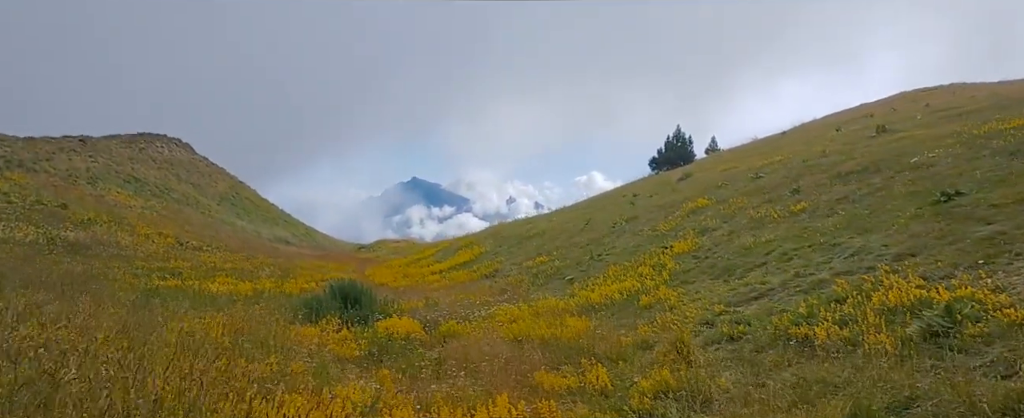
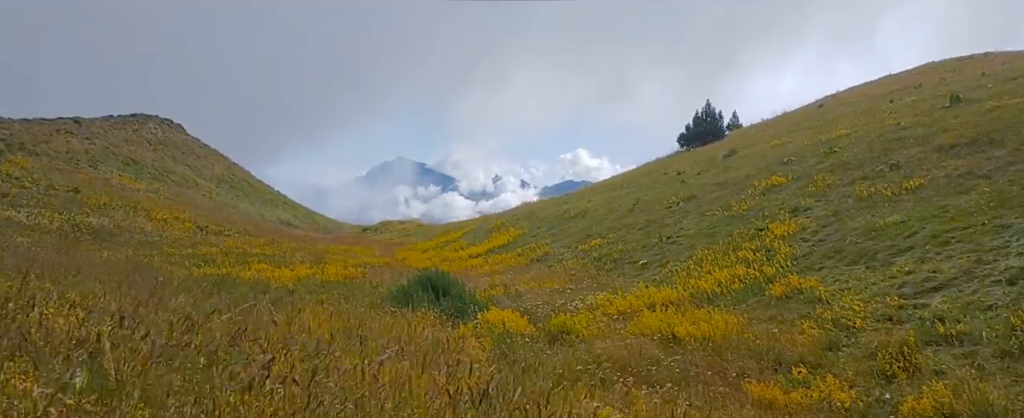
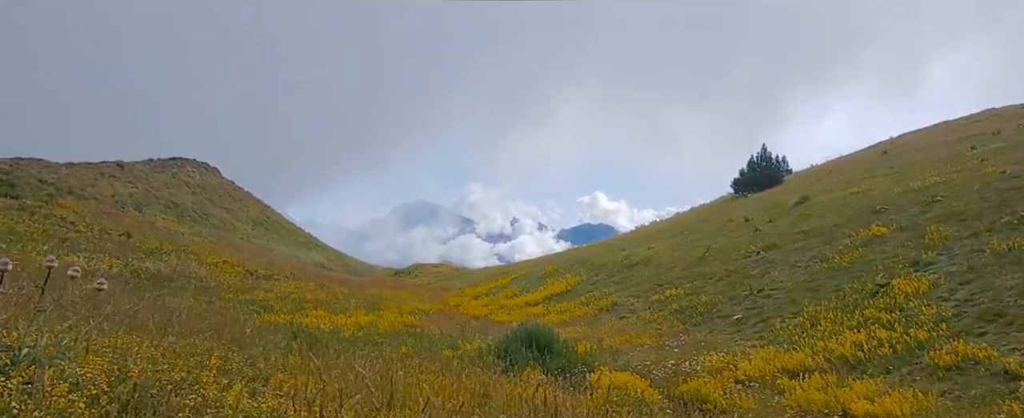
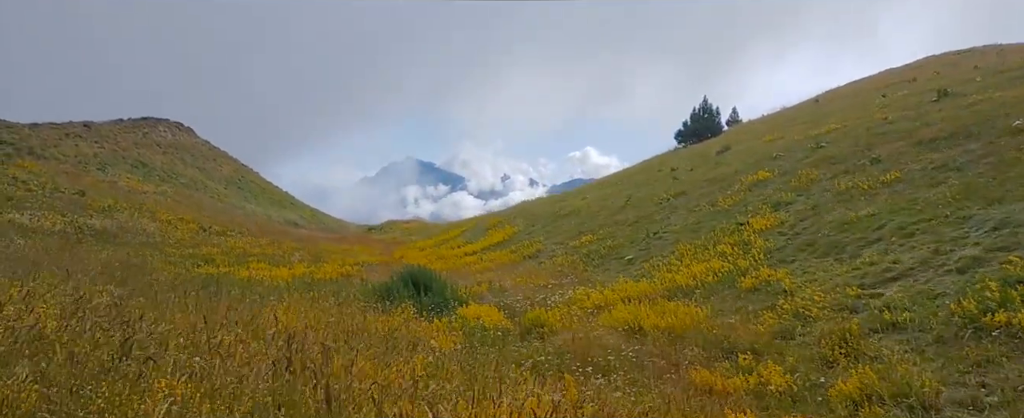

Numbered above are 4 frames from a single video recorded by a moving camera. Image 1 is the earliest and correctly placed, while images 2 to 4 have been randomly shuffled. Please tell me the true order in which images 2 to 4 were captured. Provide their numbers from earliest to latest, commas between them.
4, 2, 3
